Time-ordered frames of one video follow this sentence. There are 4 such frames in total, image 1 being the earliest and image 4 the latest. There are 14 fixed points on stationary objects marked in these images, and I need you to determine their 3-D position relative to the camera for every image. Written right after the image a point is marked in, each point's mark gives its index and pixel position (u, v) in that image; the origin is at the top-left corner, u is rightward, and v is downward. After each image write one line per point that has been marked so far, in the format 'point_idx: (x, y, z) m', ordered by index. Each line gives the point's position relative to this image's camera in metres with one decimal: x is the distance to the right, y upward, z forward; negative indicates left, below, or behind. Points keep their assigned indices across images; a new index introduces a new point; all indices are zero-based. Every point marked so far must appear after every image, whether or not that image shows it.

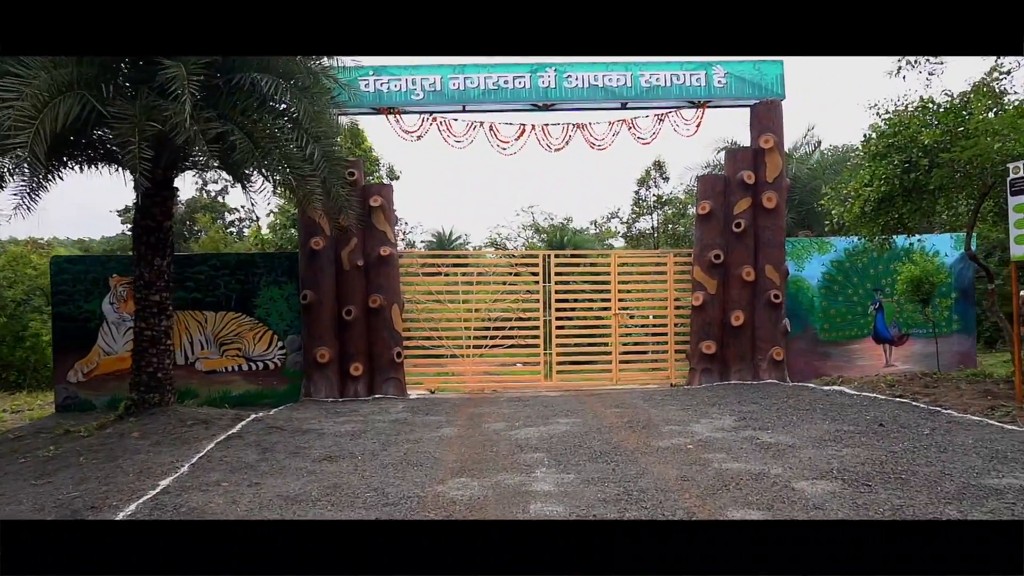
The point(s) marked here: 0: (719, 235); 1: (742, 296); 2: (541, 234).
0: (+2.2, +0.6, +8.1) m
1: (+2.4, -0.1, +8.0) m
2: (+0.6, +1.0, +15.8) m
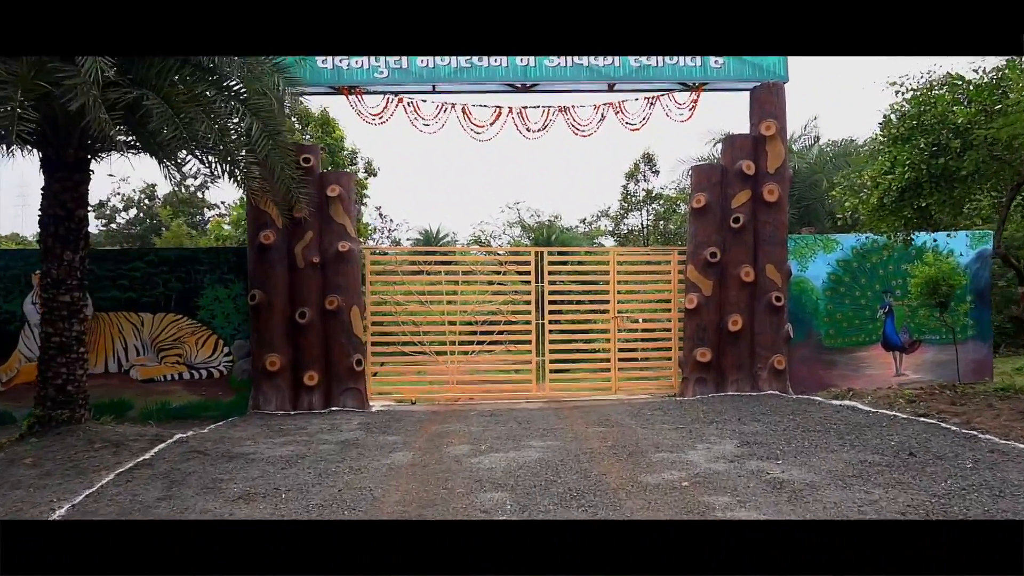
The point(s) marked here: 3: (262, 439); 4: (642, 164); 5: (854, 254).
0: (+1.9, +0.5, +7.3) m
1: (+2.1, -0.1, +7.3) m
2: (+0.3, +1.0, +15.1) m
3: (-1.7, -1.0, +5.3) m
4: (+2.1, +2.0, +12.3) m
5: (+3.4, +0.3, +7.6) m
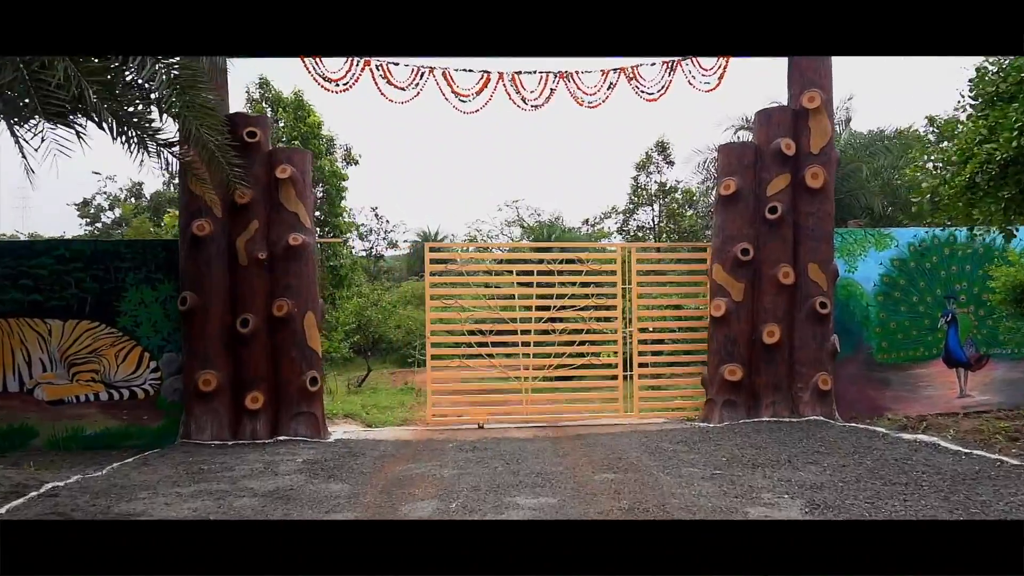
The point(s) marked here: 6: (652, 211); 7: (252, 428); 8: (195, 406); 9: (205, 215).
0: (+1.9, +0.5, +6.1) m
1: (+2.1, -0.1, +6.0) m
2: (+0.3, +1.0, +13.8) m
3: (-1.8, -1.0, +4.1) m
4: (+2.0, +1.9, +11.0) m
5: (+3.3, +0.3, +6.4) m
6: (+2.1, +1.2, +11.7) m
7: (-1.9, -1.0, +5.6) m
8: (-2.3, -0.8, +5.5) m
9: (-2.2, +0.5, +5.5) m
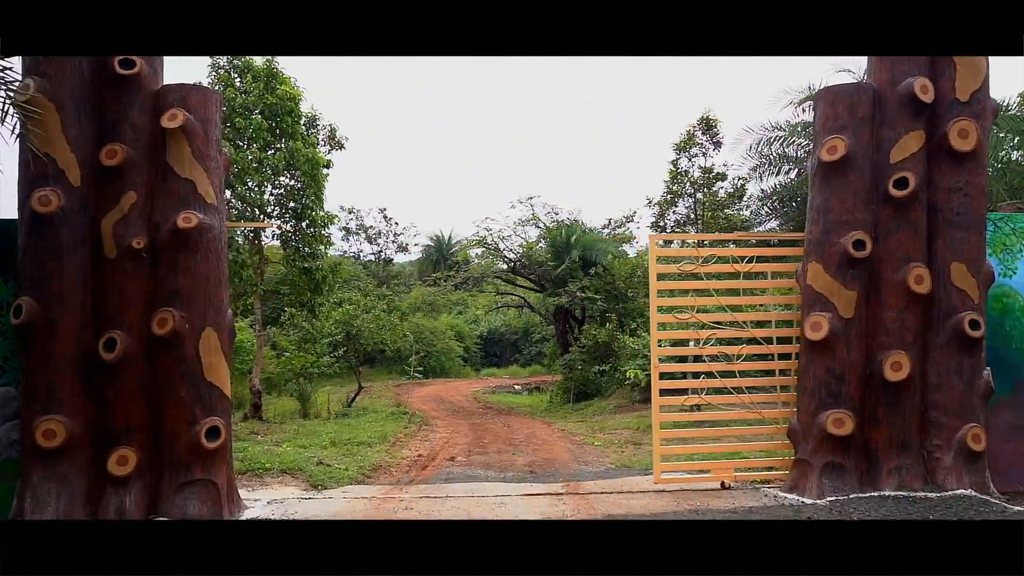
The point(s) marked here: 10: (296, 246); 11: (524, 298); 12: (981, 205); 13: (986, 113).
0: (+1.9, +0.5, +4.2) m
1: (+2.1, -0.2, +4.1) m
2: (+0.5, +0.9, +11.9) m
3: (-1.8, -1.0, +2.2) m
4: (+2.1, +1.8, +9.1) m
5: (+3.3, +0.2, +4.4) m
6: (+2.3, +1.1, +9.7) m
7: (-1.9, -1.0, +3.7) m
8: (-2.3, -0.9, +3.7) m
9: (-2.2, +0.5, +3.7) m
10: (-2.7, +0.5, +9.8) m
11: (+0.2, -0.2, +13.1) m
12: (+2.5, +0.4, +4.1) m
13: (+2.5, +0.9, +4.1) m
